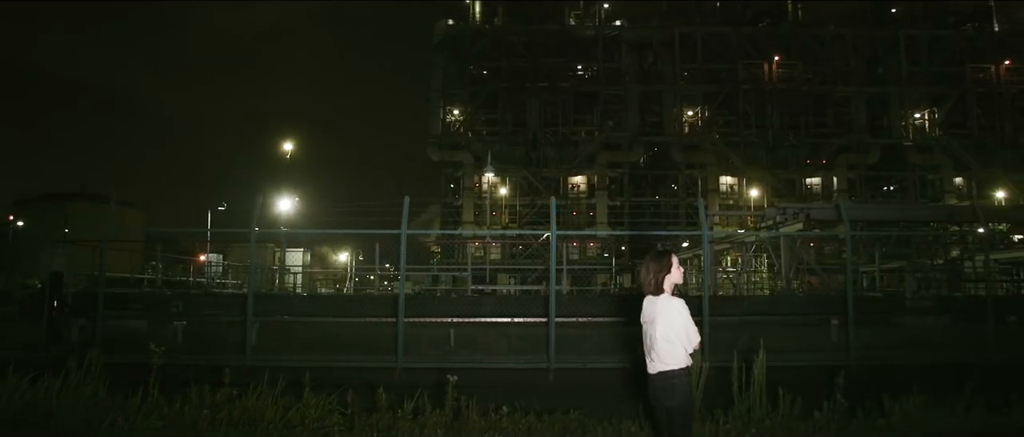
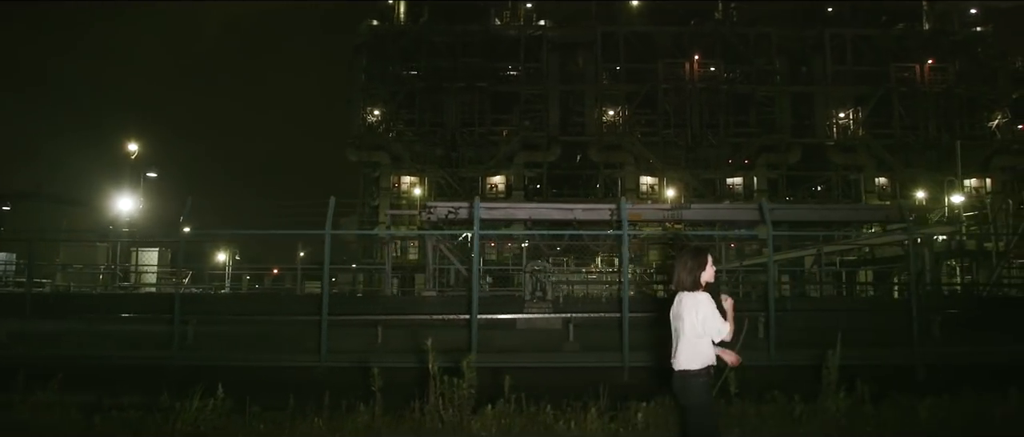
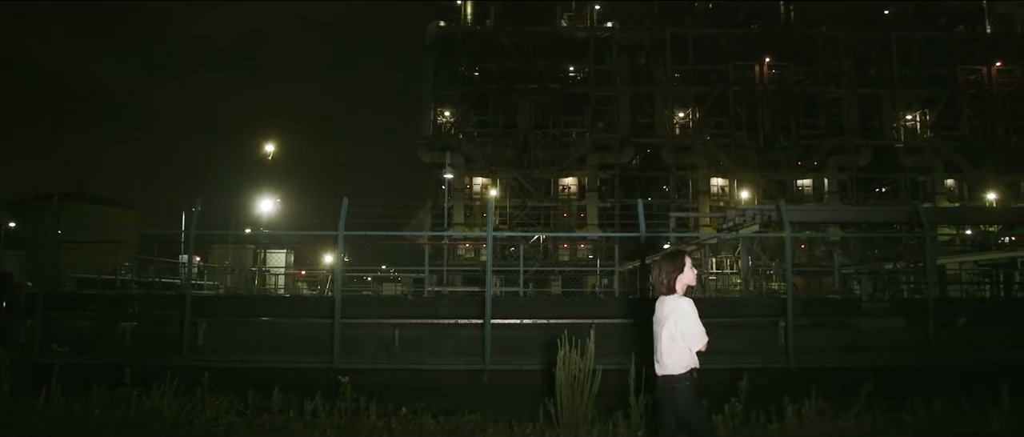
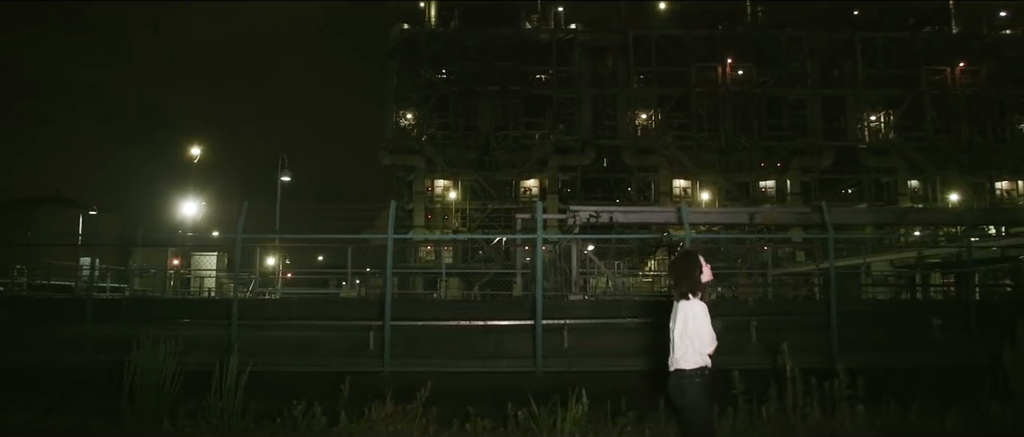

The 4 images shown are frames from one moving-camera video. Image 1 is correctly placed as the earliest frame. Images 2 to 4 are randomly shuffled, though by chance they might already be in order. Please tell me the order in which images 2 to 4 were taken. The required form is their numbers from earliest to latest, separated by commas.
3, 4, 2
